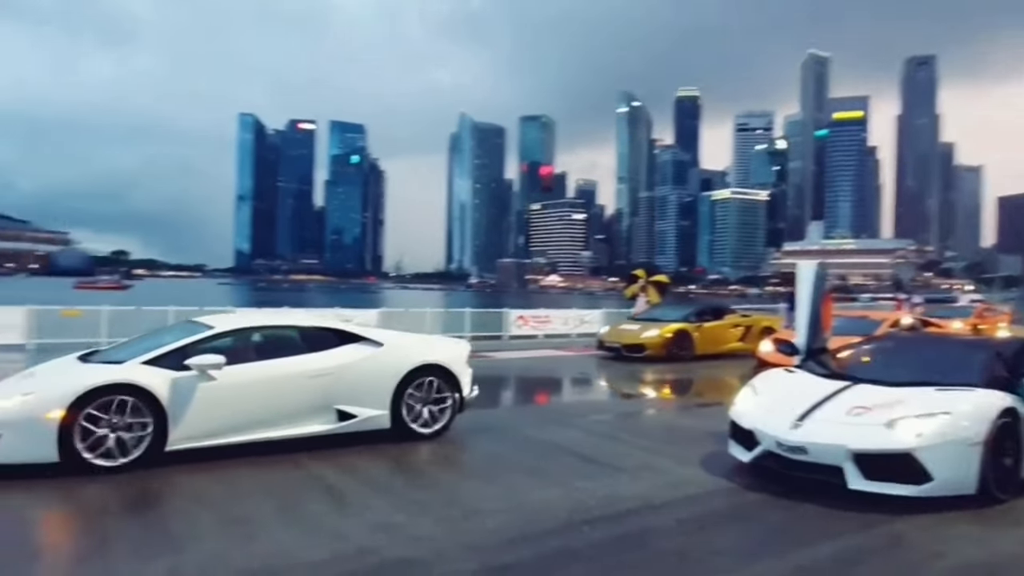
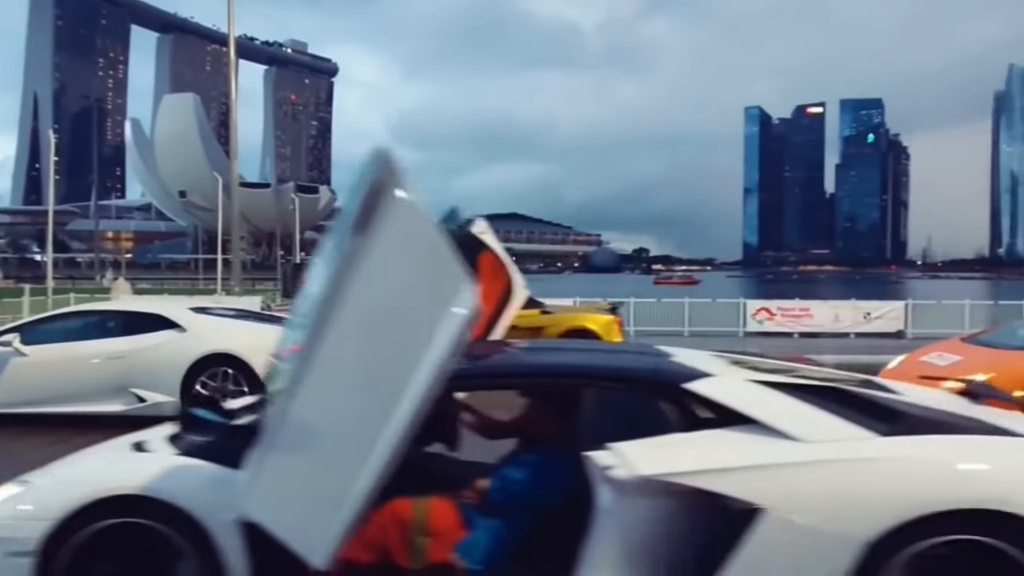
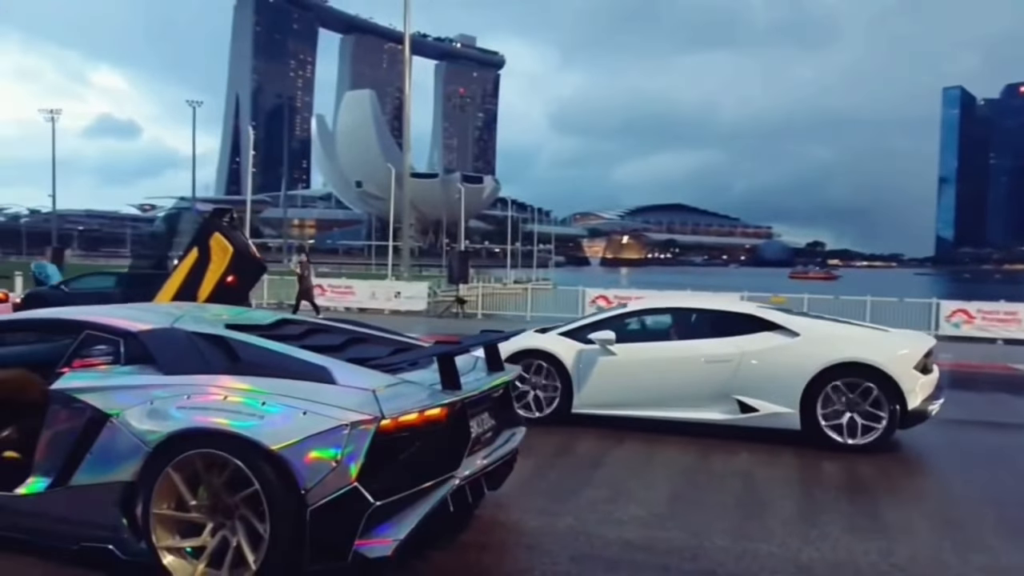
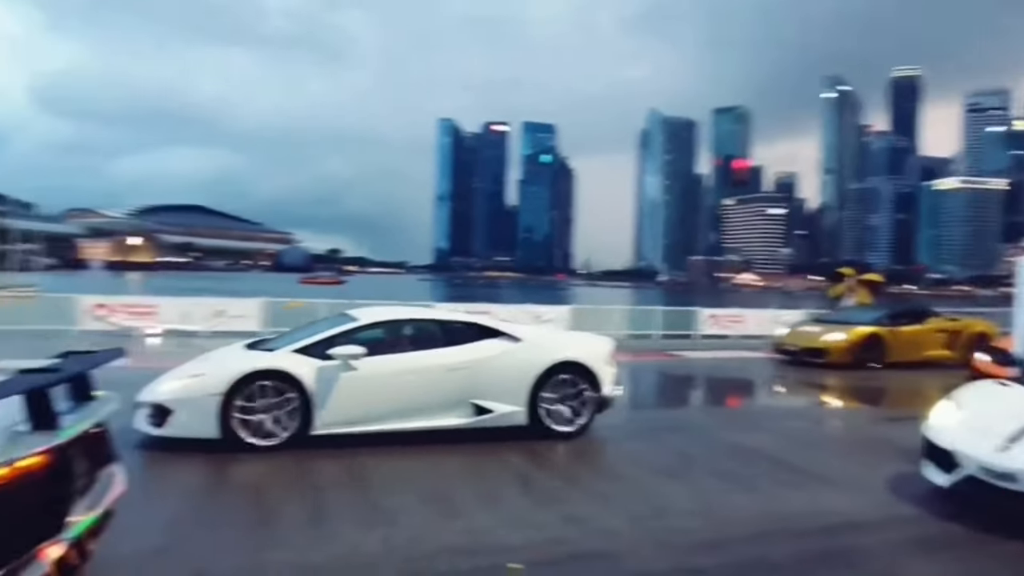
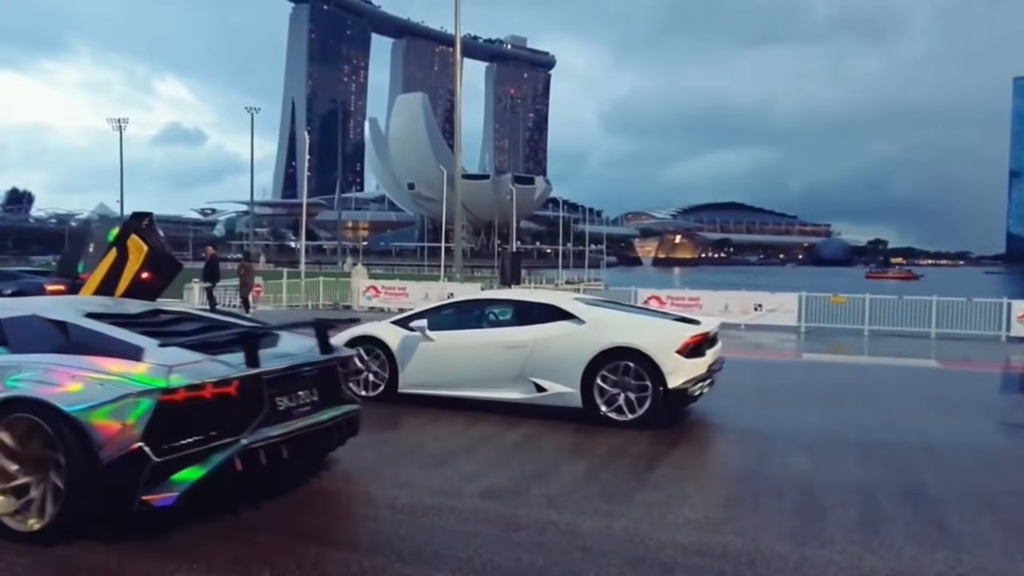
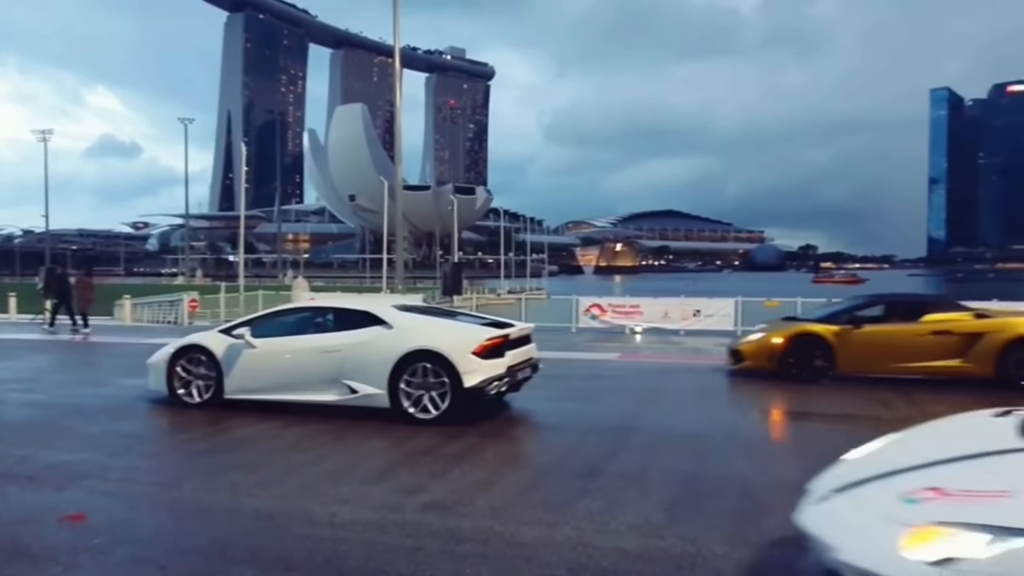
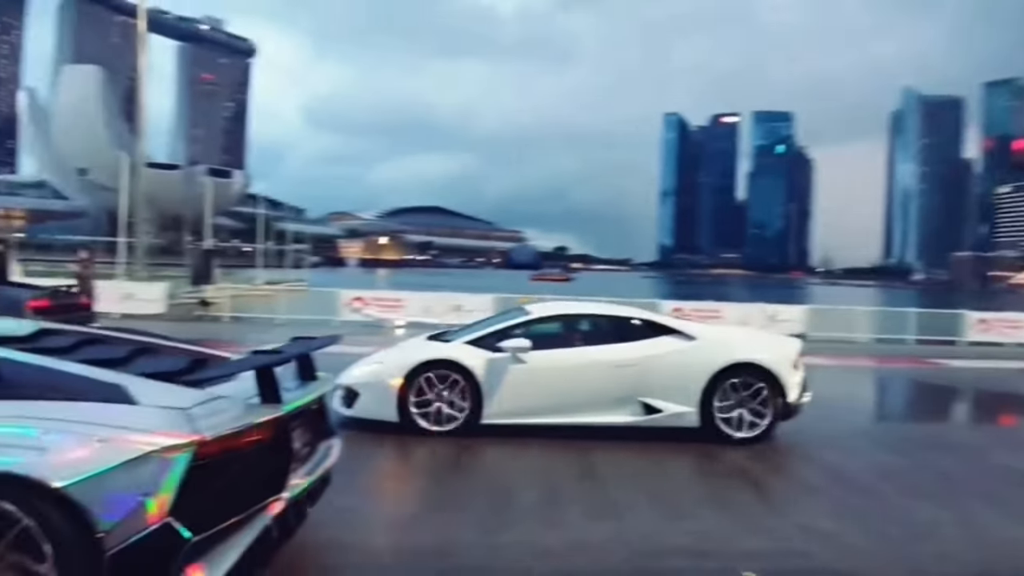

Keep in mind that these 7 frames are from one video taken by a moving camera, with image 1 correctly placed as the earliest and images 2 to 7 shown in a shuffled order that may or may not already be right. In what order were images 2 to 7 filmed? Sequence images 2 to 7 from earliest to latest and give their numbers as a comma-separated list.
4, 7, 3, 5, 6, 2
